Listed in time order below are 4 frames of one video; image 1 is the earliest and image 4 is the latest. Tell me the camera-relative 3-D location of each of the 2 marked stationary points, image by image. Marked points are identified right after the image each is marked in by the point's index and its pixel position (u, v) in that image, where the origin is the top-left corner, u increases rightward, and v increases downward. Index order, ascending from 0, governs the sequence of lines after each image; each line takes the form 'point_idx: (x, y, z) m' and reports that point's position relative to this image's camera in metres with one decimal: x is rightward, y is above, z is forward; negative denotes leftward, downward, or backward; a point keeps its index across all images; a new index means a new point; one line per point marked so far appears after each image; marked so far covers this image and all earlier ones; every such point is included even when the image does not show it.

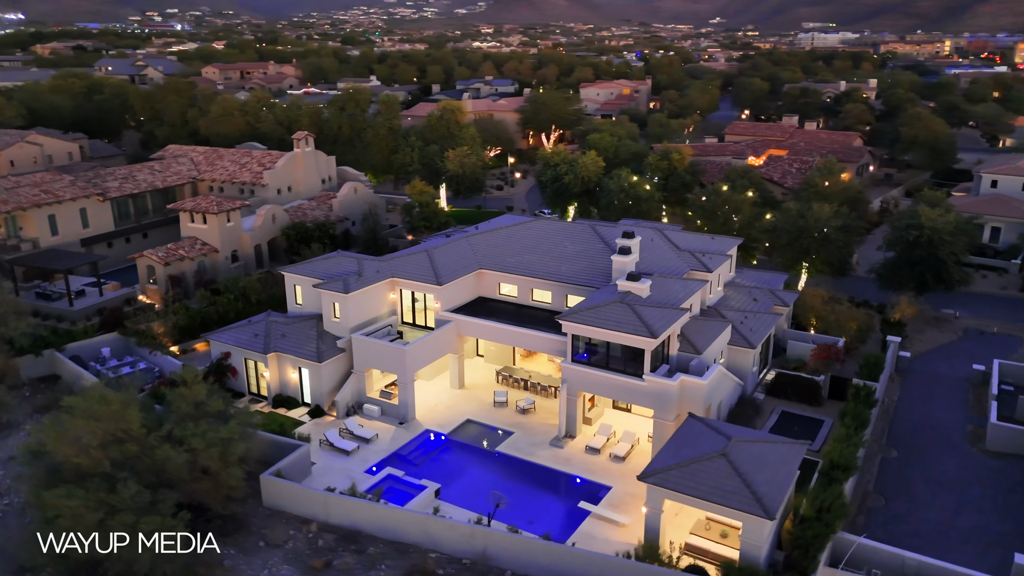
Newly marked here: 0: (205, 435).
0: (-7.9, -3.8, +18.4) m
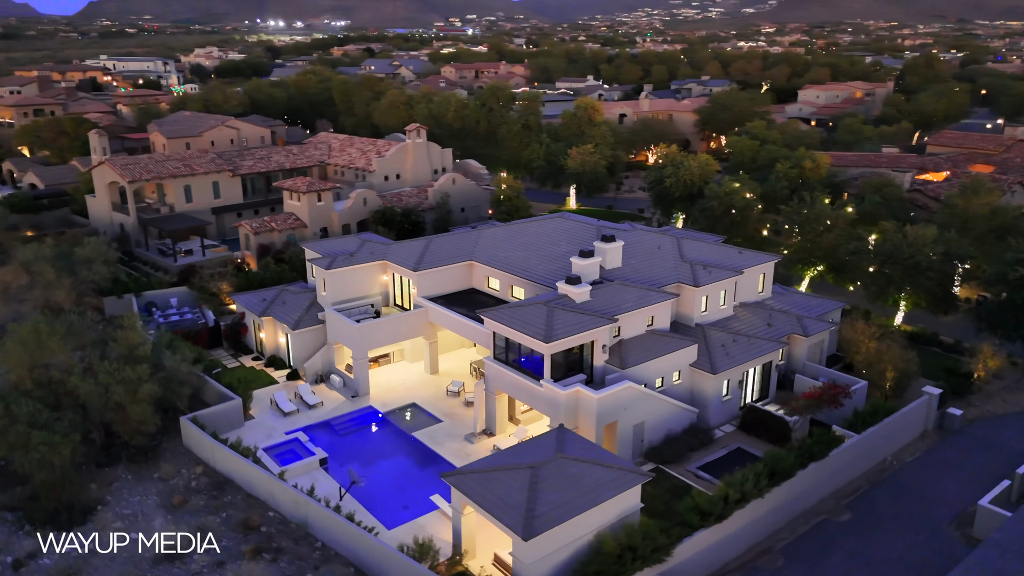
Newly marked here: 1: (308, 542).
0: (-11.7, -2.5, +21.5) m
1: (-5.2, -6.5, +18.6) m
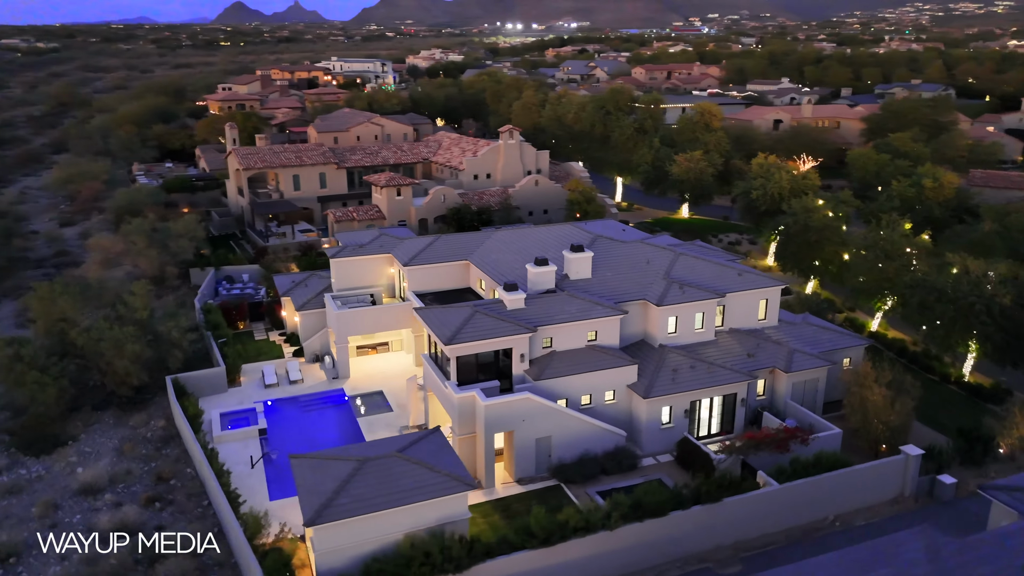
0: (-13.9, -1.5, +25.4) m
1: (-8.9, -6.0, +20.8) m
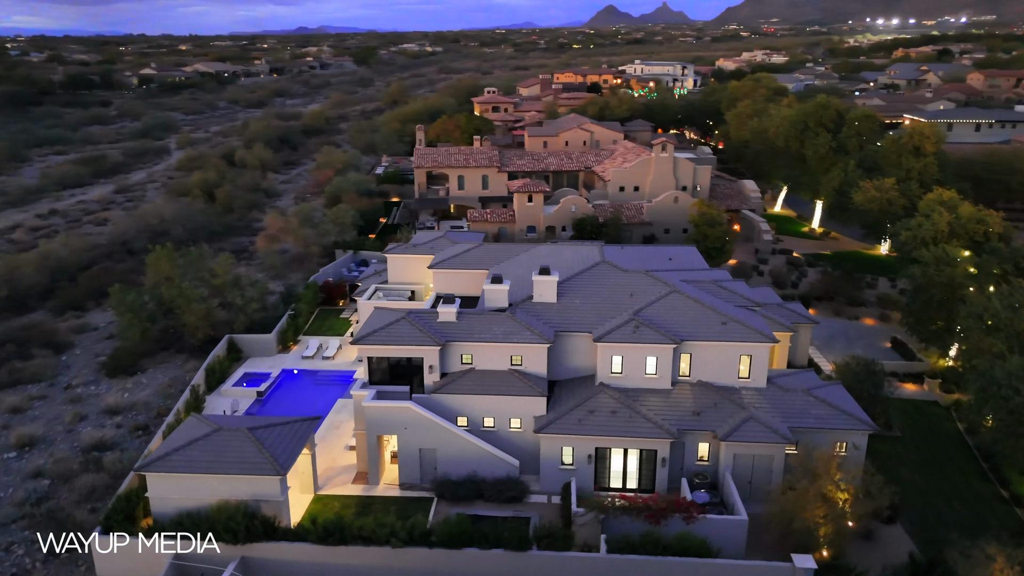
0: (-14.0, -0.2, +31.7) m
1: (-11.9, -5.1, +25.6) m
